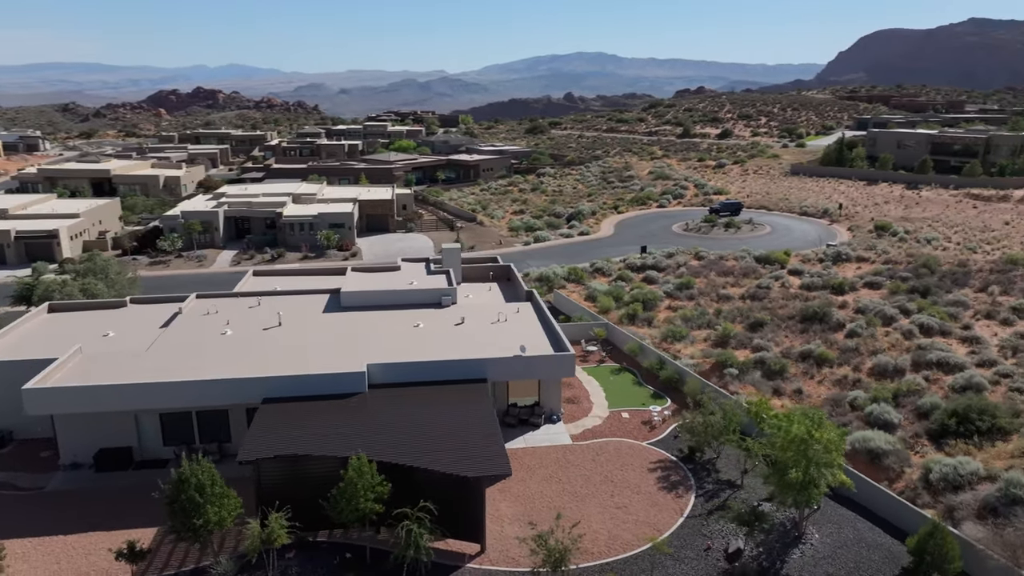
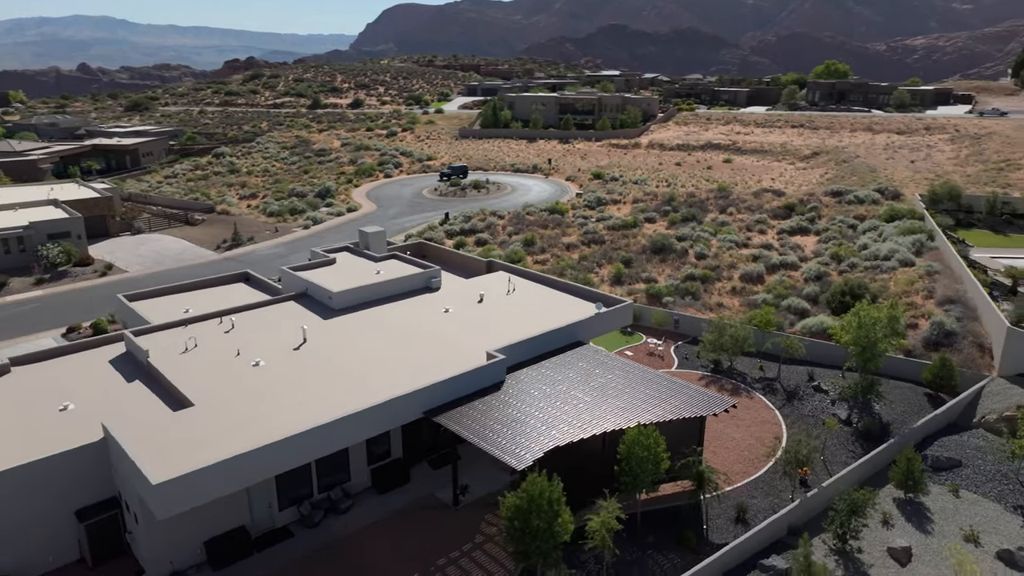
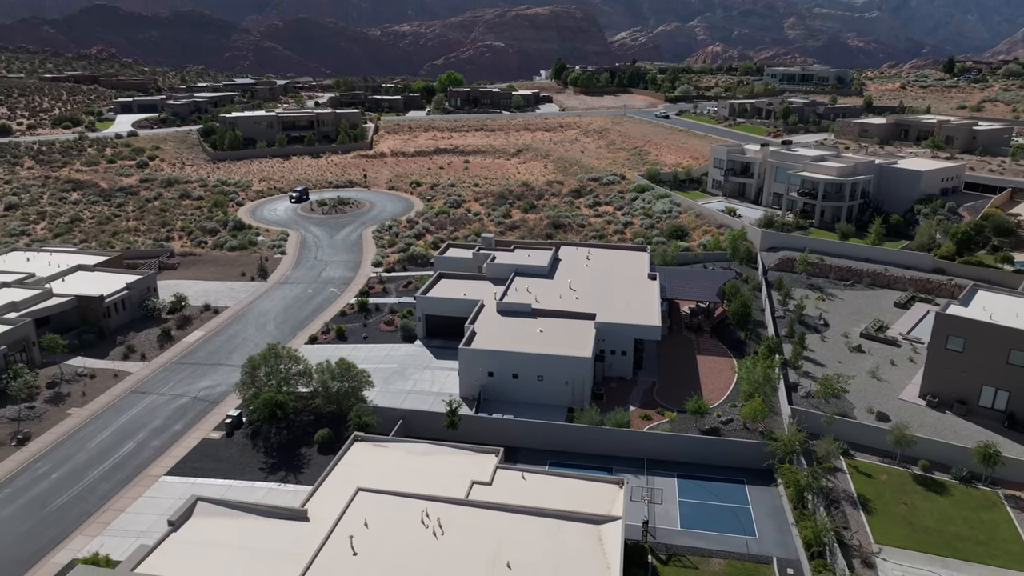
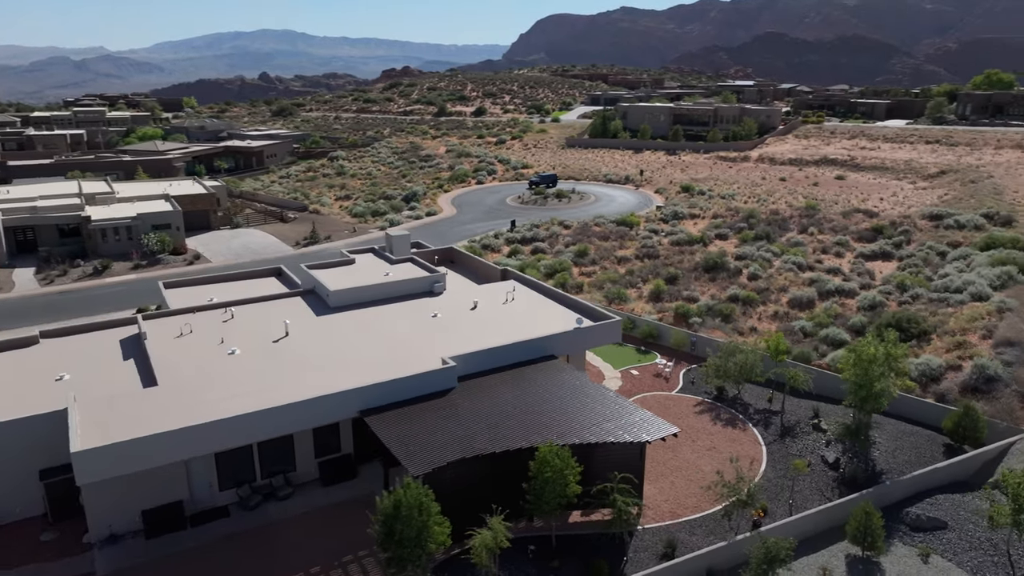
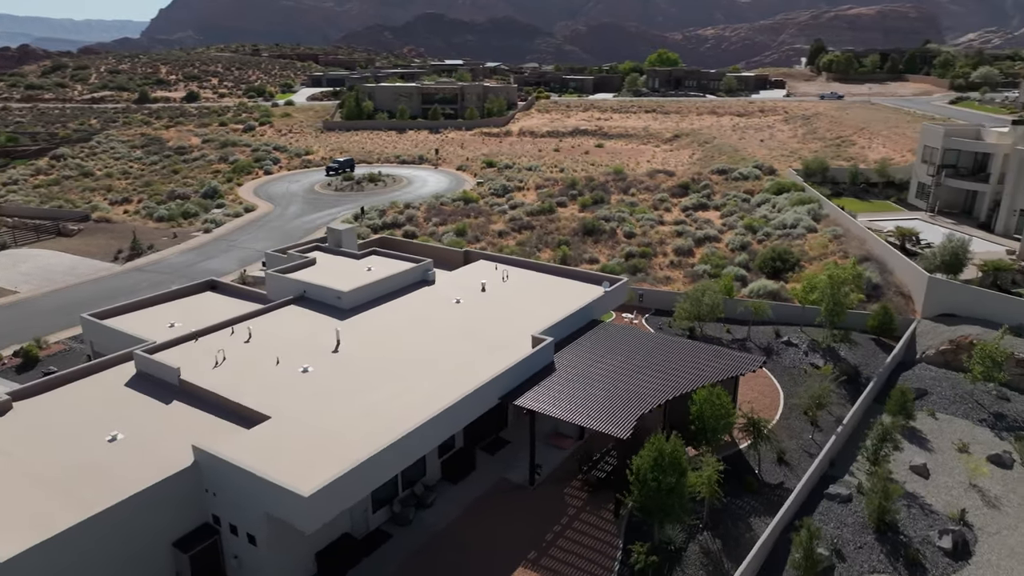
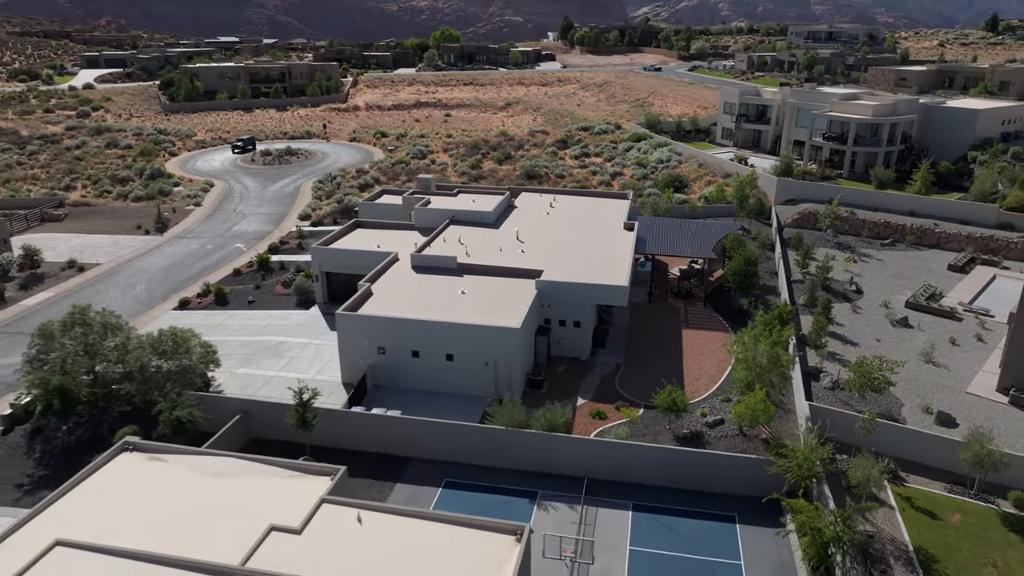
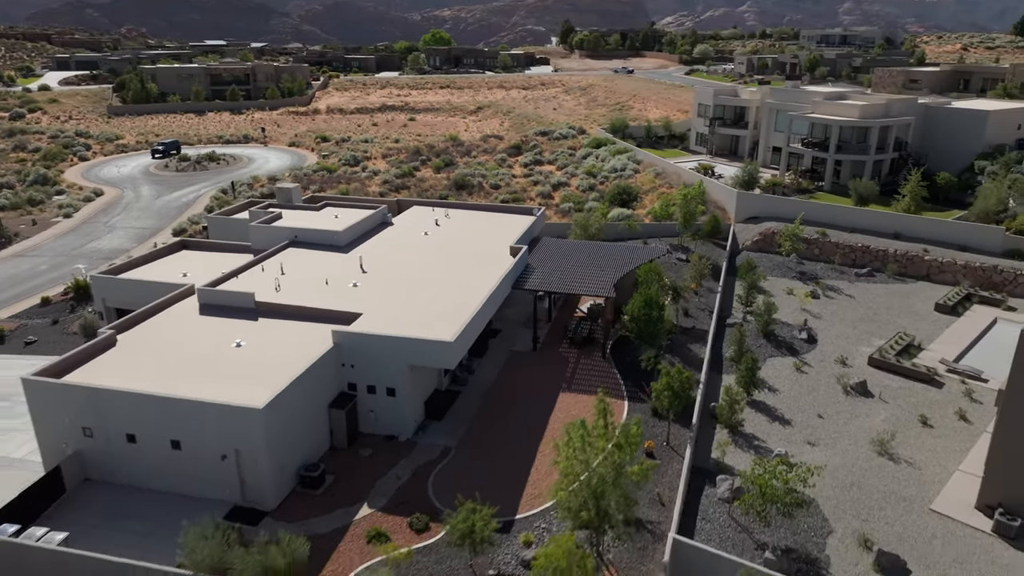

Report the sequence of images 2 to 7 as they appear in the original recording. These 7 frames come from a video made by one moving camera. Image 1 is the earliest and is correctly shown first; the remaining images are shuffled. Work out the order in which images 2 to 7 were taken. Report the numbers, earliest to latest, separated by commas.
4, 2, 5, 7, 6, 3
